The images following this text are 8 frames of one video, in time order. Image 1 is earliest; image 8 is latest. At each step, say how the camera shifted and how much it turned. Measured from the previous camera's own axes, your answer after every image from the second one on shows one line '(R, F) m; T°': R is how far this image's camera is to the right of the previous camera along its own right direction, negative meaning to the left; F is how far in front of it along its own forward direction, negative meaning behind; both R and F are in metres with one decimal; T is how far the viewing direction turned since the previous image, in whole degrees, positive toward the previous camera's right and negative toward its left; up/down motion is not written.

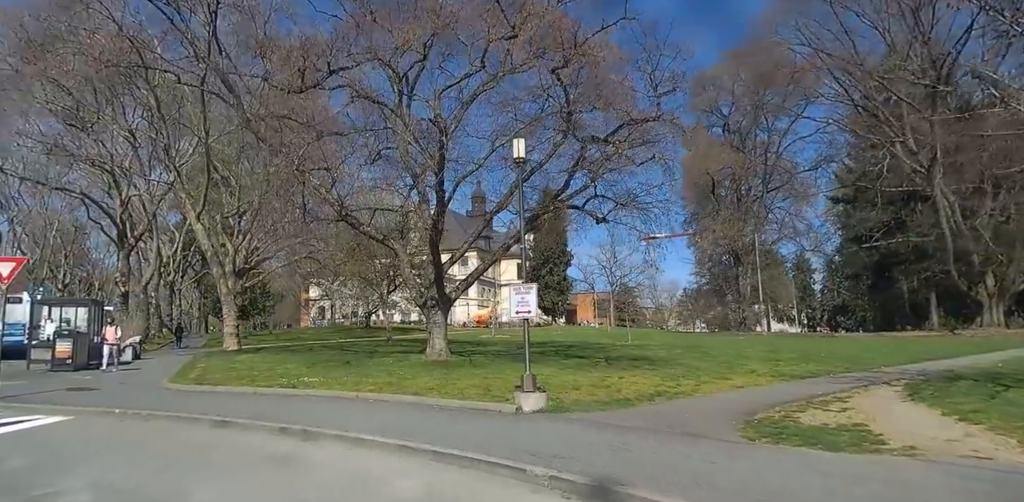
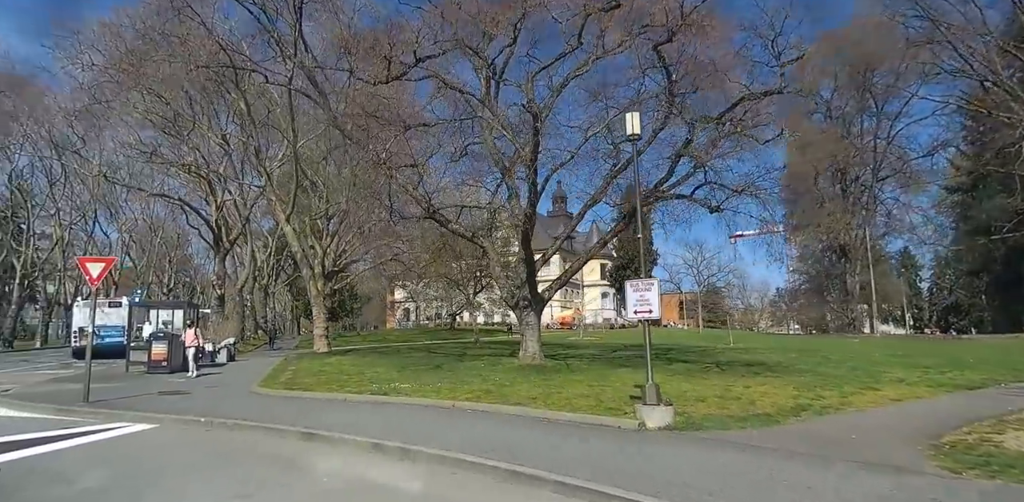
(-0.7, +1.7) m; -7°
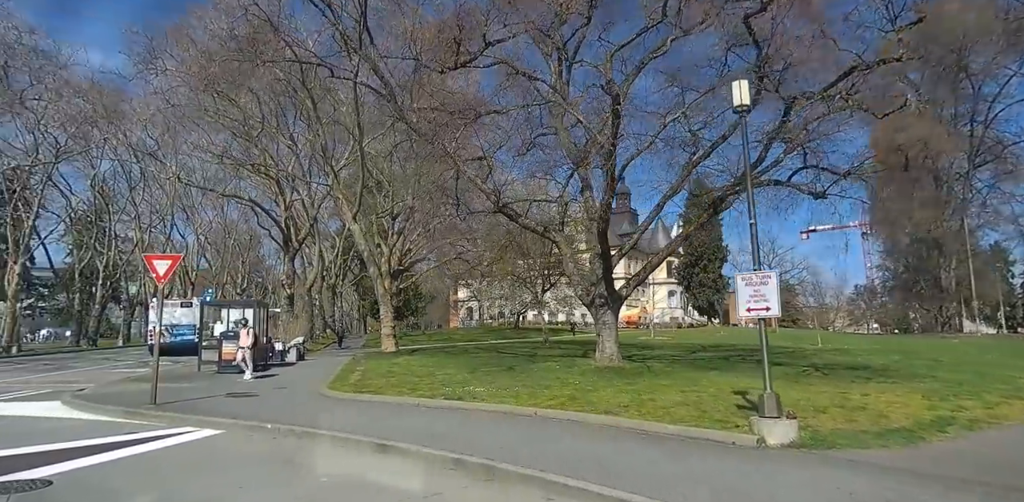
(-0.5, +1.3) m; -6°
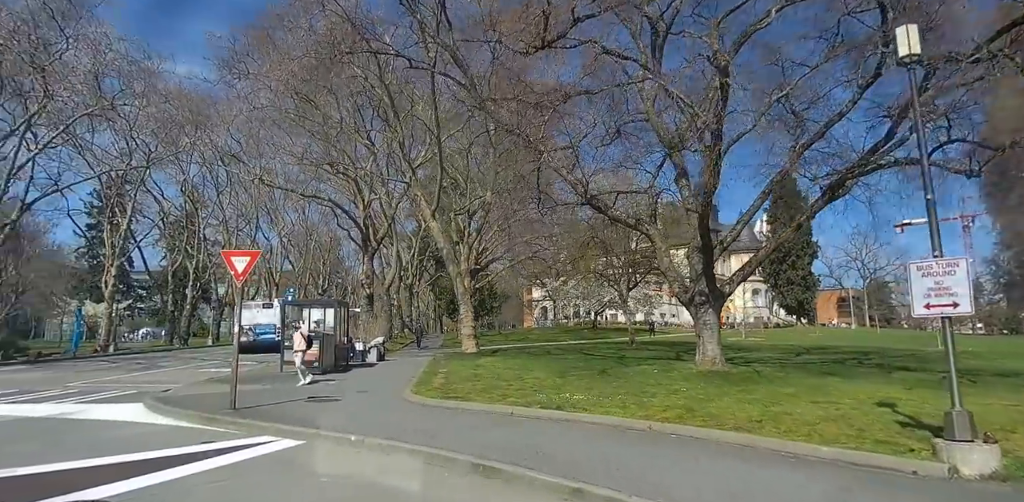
(-0.6, +1.4) m; -7°
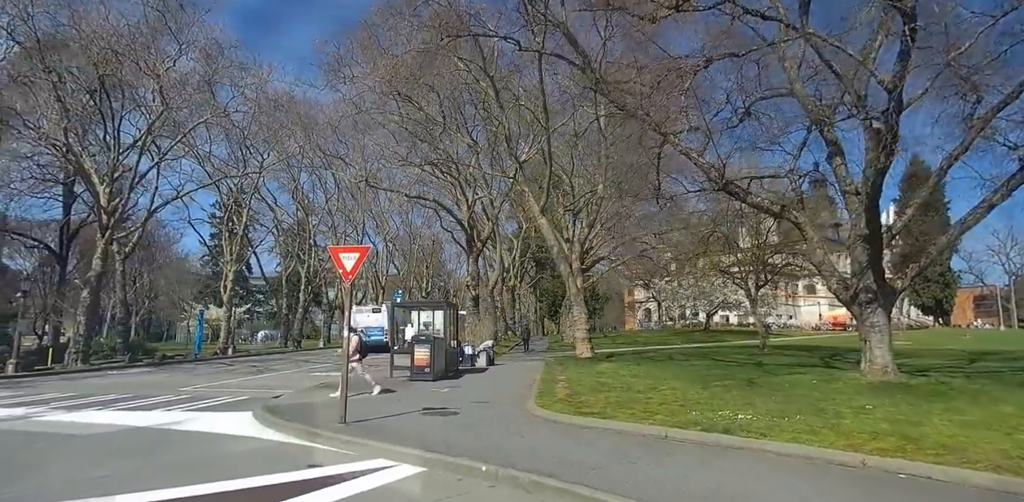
(-0.8, +1.8) m; -9°
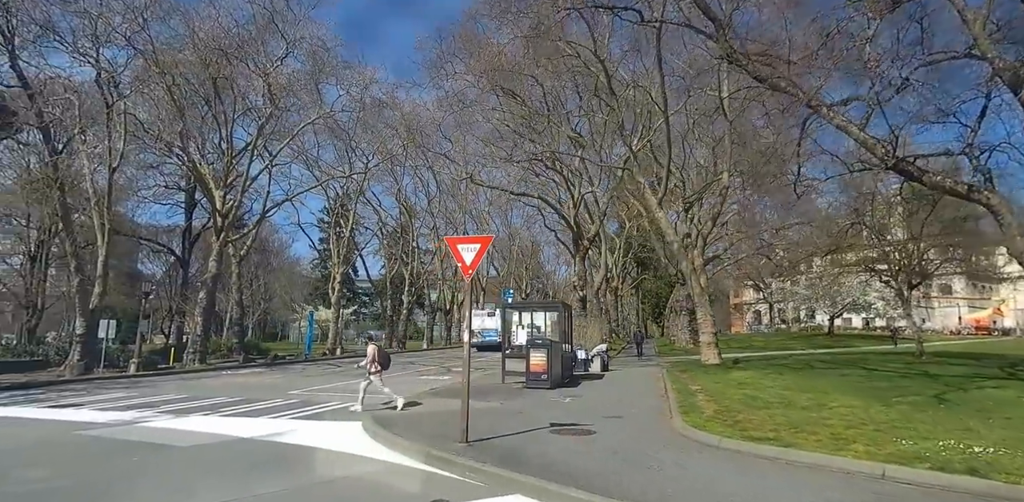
(-0.7, +1.7) m; -9°
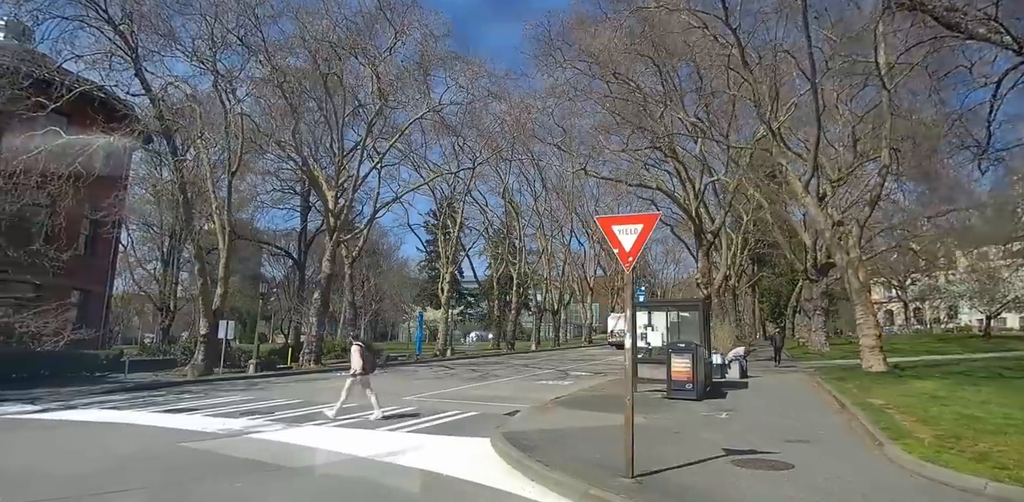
(-0.7, +1.7) m; -9°
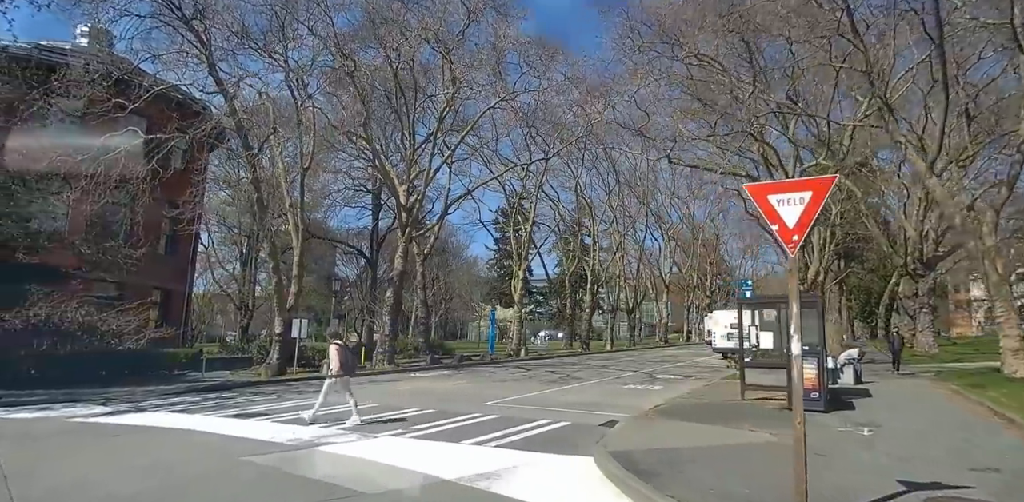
(-0.5, +1.3) m; -6°
